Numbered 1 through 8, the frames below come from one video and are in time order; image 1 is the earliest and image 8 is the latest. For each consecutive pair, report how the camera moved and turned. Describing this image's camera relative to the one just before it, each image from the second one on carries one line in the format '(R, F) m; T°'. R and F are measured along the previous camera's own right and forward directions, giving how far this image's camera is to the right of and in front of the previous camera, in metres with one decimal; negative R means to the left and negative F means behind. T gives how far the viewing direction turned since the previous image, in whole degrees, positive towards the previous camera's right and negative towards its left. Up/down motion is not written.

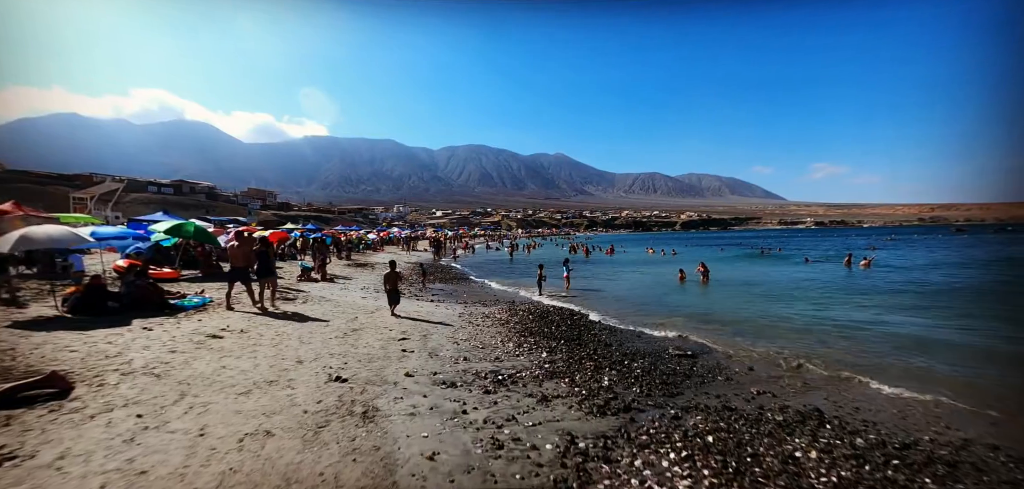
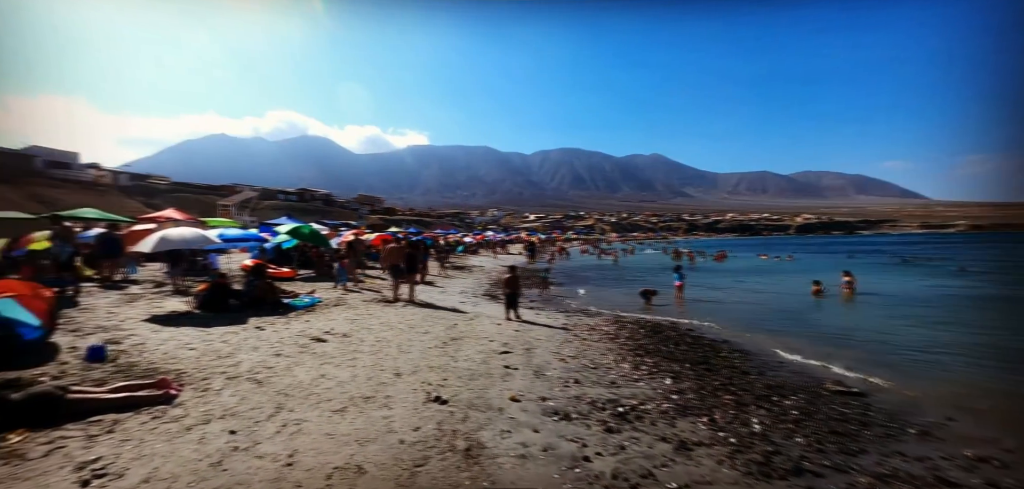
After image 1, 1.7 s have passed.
(-0.5, +1.0) m; -12°
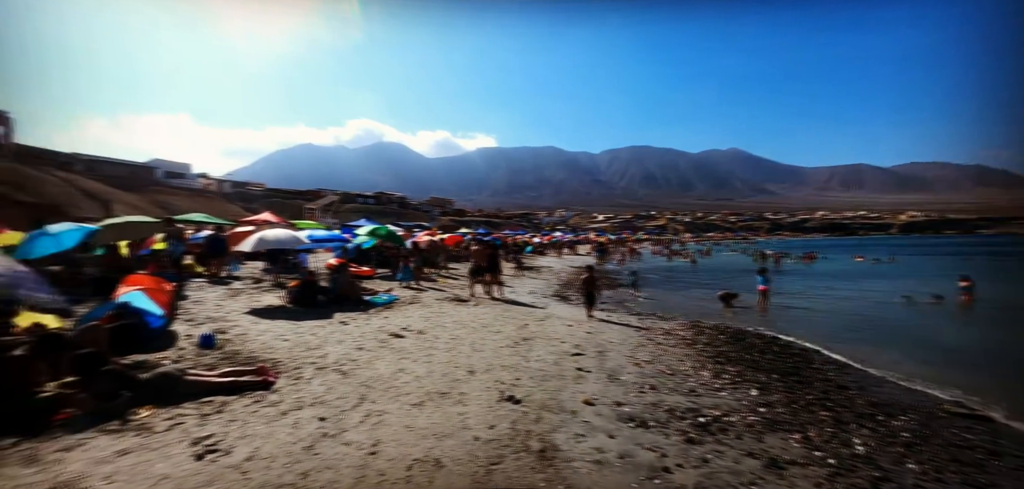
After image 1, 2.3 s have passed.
(-0.1, +0.1) m; -8°
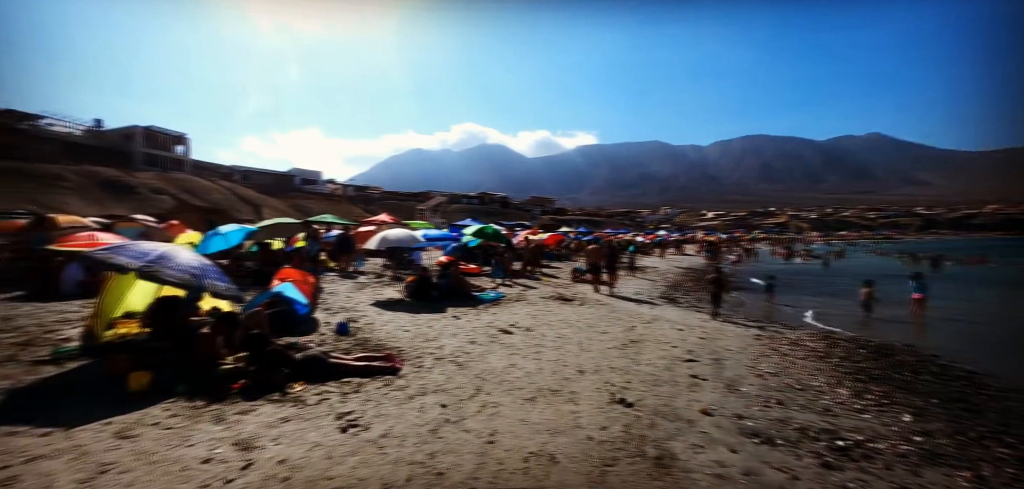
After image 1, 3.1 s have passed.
(-0.3, 0.0) m; -12°
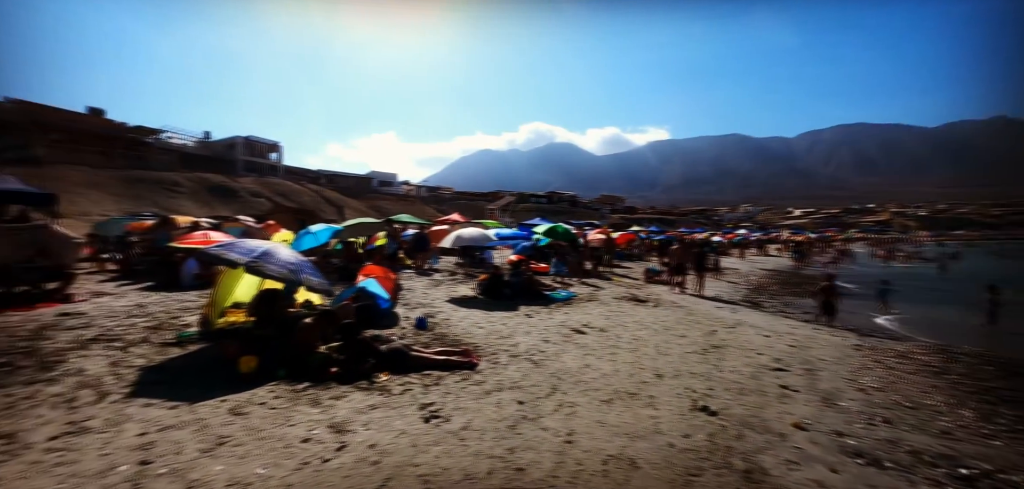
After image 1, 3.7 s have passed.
(-0.2, 0.0) m; -8°
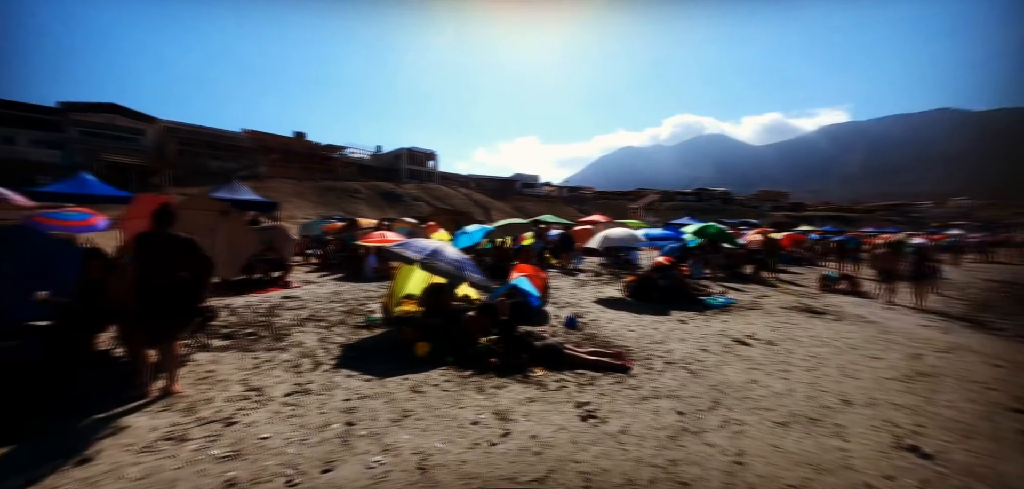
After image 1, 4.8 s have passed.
(-0.4, -0.1) m; -16°
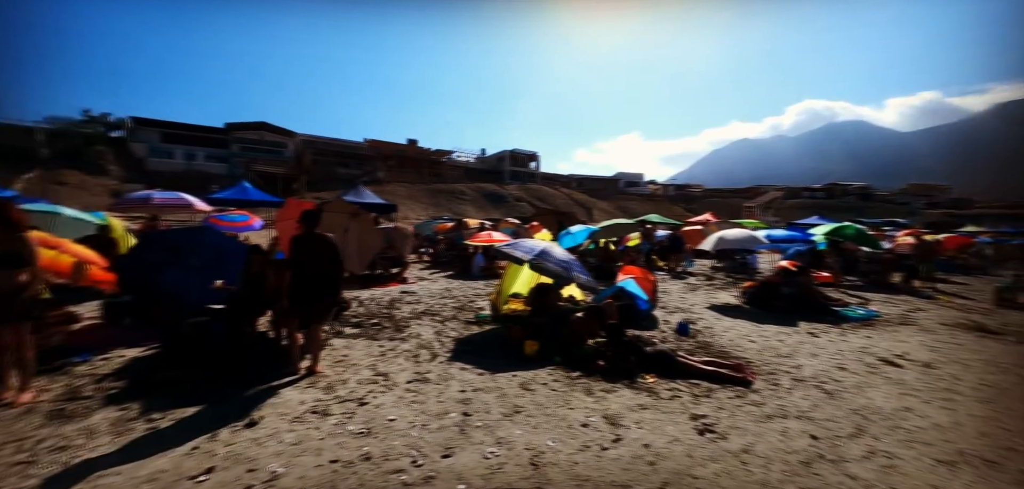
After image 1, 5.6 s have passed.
(-0.3, -0.1) m; -12°
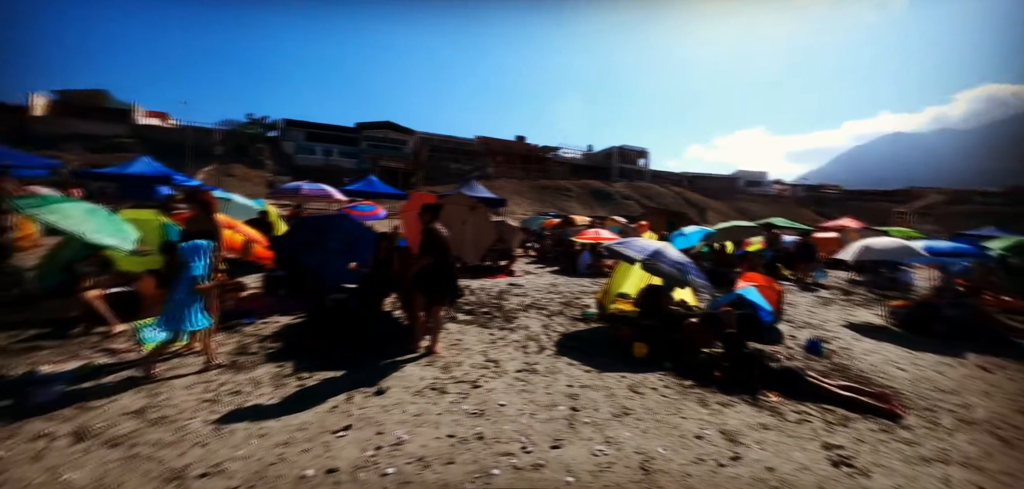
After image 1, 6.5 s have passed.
(-0.3, -0.2) m; -12°
